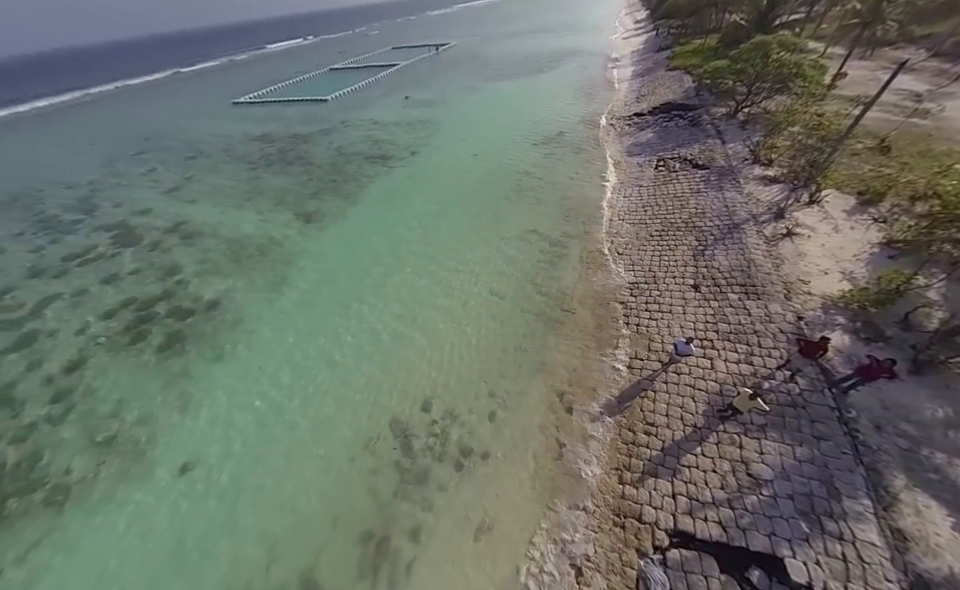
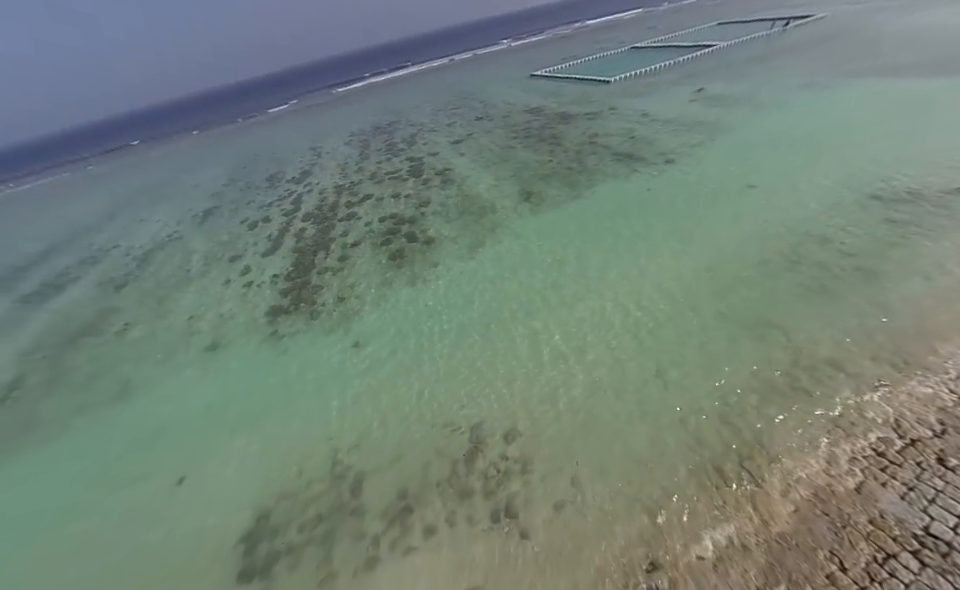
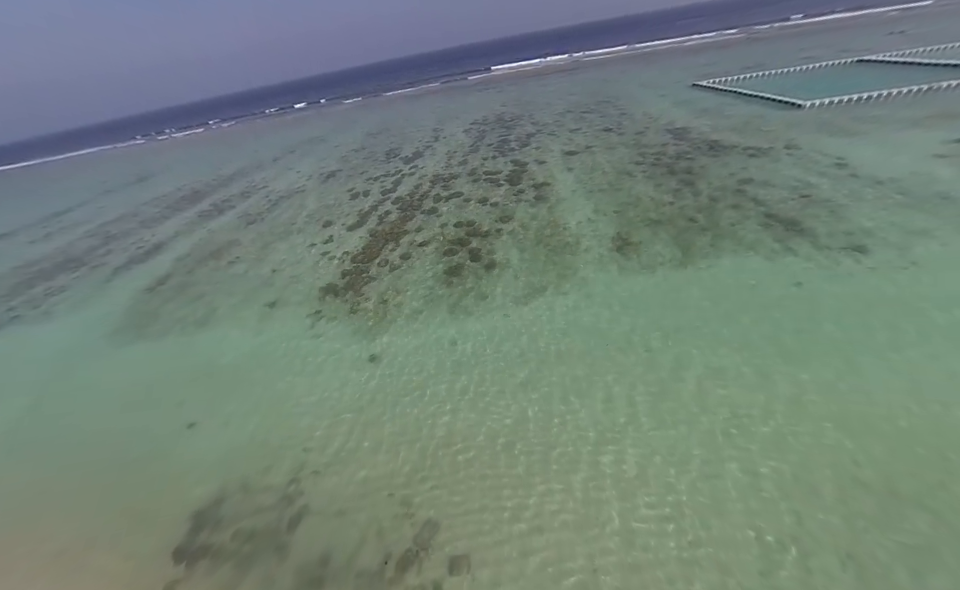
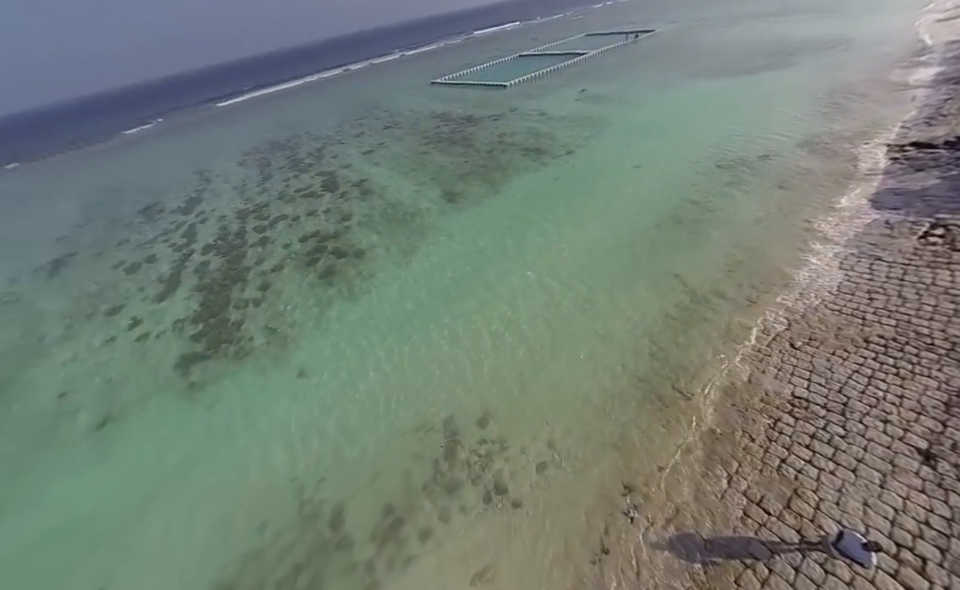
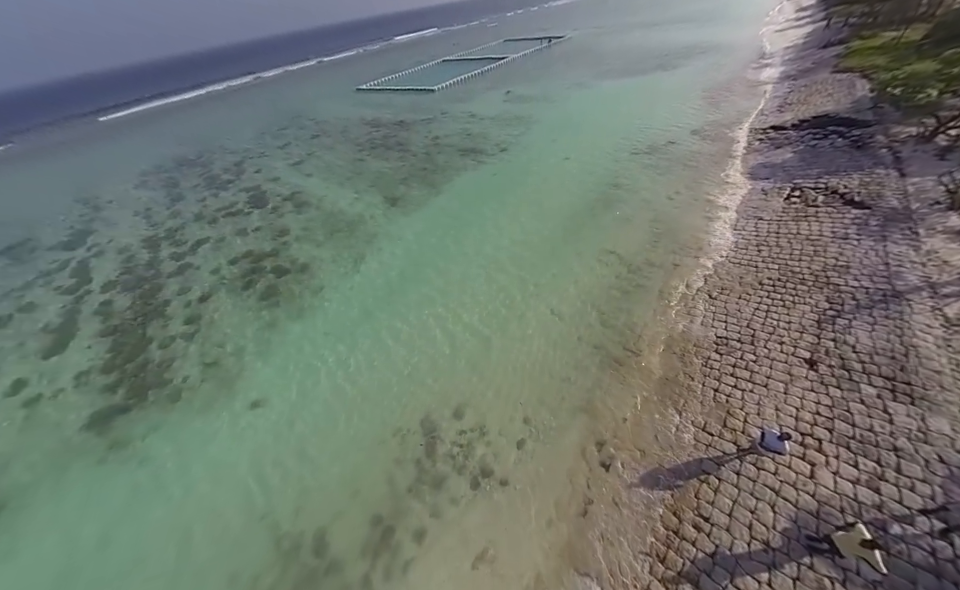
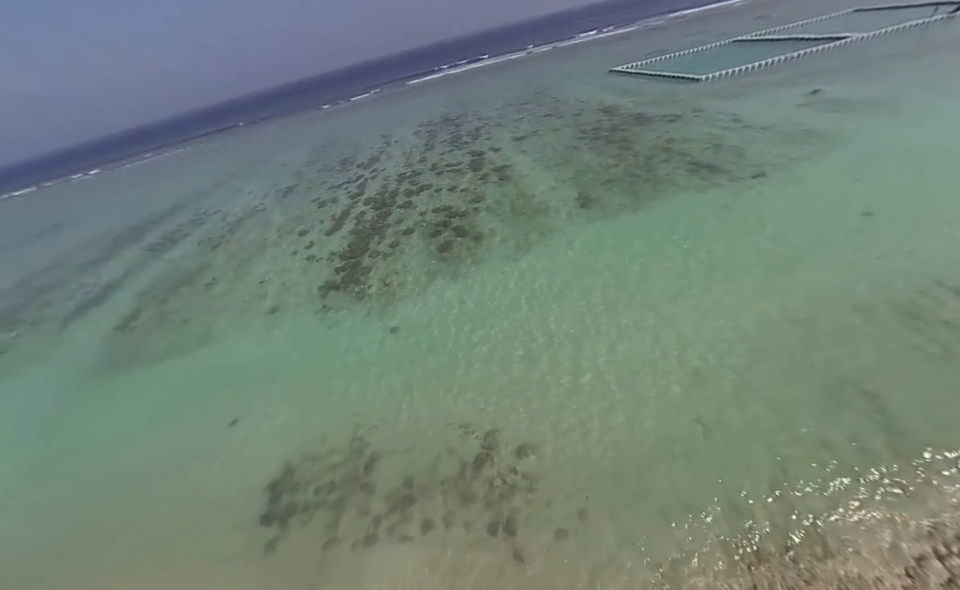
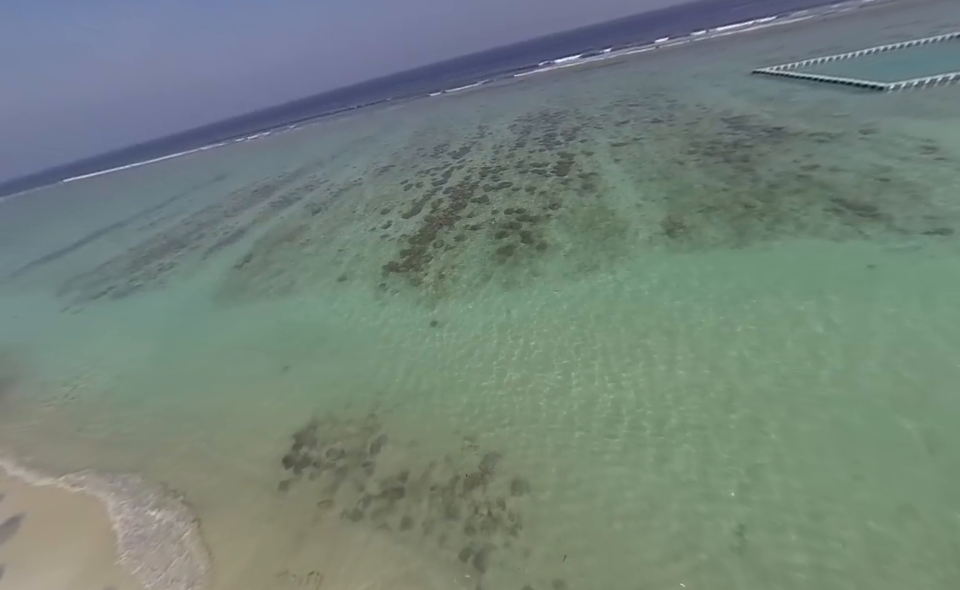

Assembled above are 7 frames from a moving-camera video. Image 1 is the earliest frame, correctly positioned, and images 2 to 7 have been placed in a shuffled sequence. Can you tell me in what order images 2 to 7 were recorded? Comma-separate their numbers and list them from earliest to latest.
5, 4, 2, 6, 7, 3
